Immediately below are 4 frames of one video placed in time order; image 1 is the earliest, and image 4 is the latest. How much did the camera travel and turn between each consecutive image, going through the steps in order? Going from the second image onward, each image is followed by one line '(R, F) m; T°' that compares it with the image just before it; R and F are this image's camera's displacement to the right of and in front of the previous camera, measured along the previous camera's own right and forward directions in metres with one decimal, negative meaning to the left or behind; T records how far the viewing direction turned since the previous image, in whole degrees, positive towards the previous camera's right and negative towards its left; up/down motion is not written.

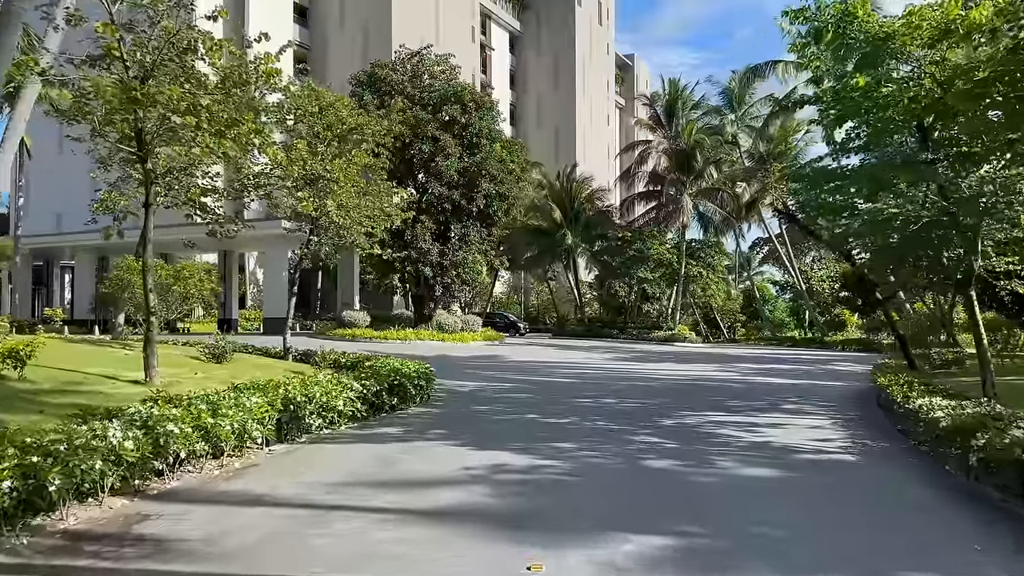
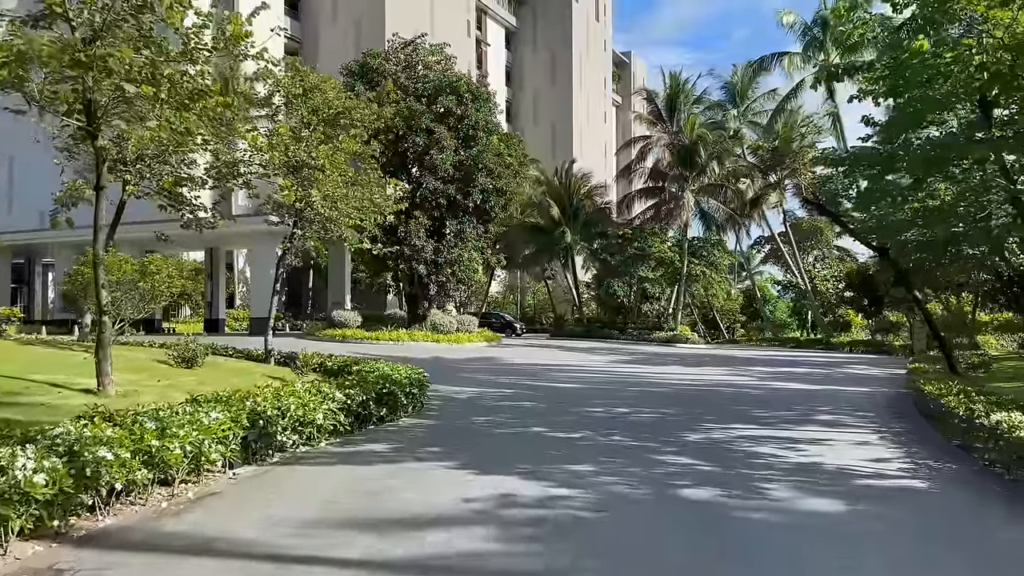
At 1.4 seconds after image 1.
(-0.1, +1.2) m; 0°
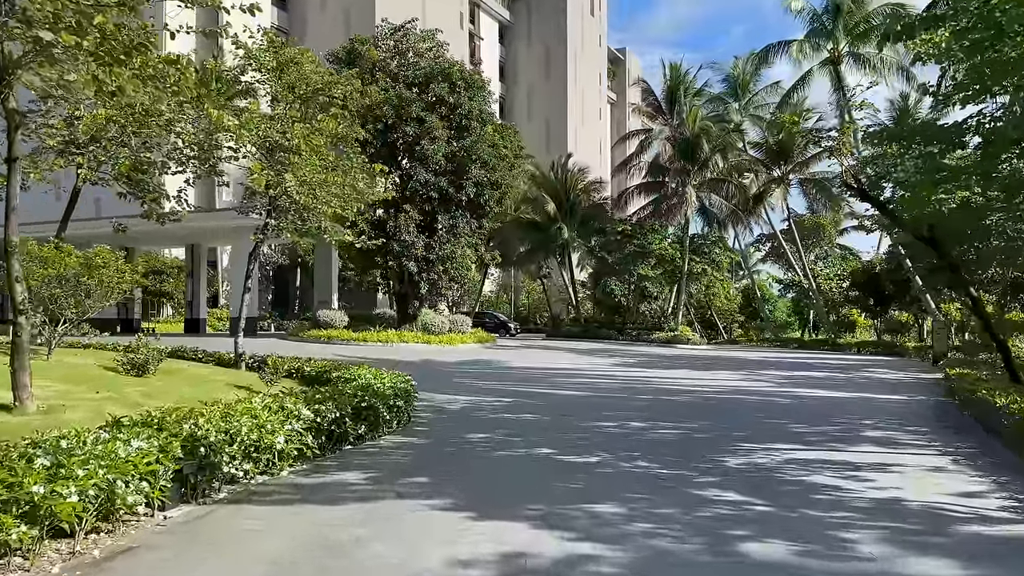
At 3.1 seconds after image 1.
(-0.1, +1.4) m; +1°
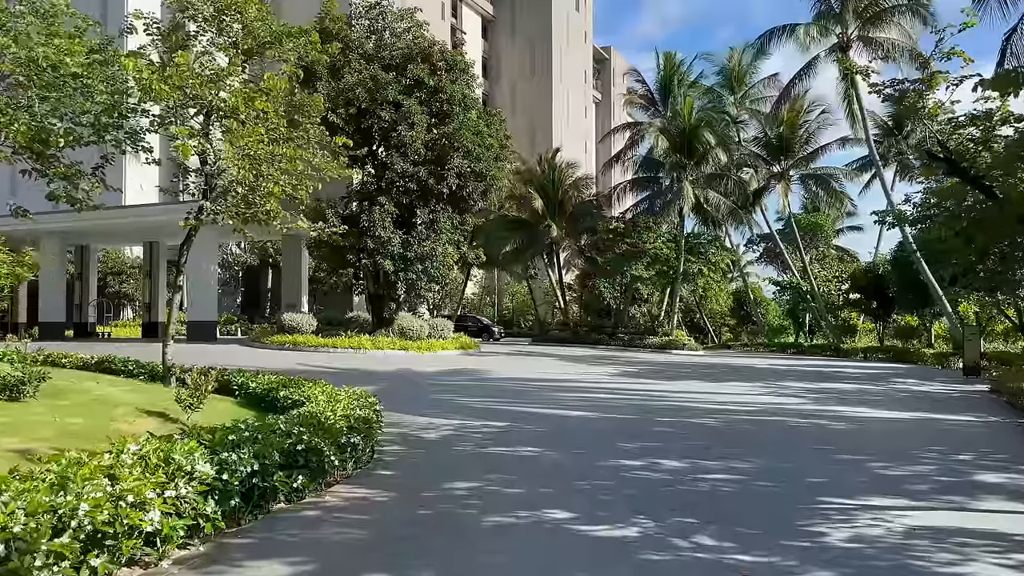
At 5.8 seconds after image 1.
(-0.1, +2.3) m; +1°
